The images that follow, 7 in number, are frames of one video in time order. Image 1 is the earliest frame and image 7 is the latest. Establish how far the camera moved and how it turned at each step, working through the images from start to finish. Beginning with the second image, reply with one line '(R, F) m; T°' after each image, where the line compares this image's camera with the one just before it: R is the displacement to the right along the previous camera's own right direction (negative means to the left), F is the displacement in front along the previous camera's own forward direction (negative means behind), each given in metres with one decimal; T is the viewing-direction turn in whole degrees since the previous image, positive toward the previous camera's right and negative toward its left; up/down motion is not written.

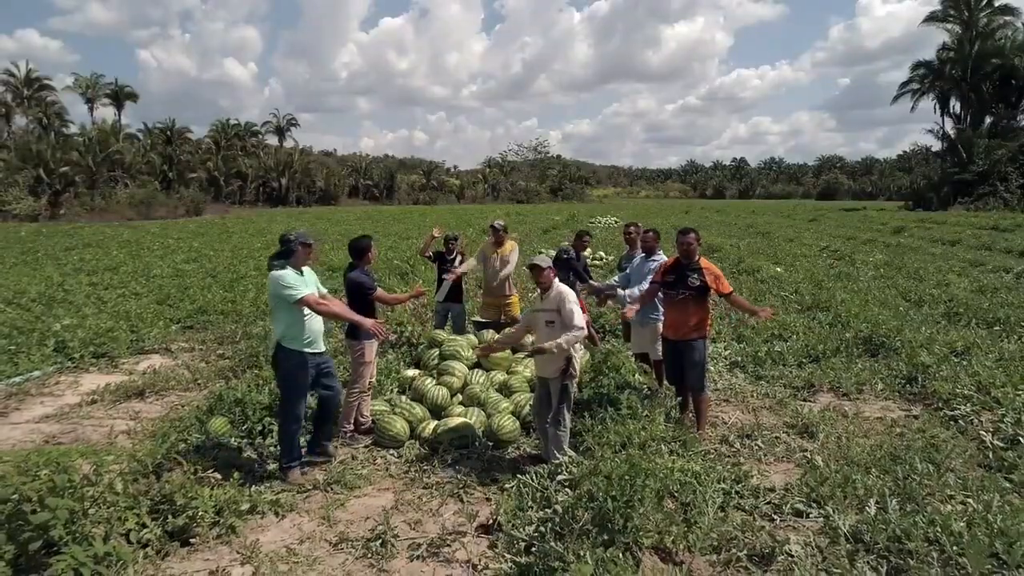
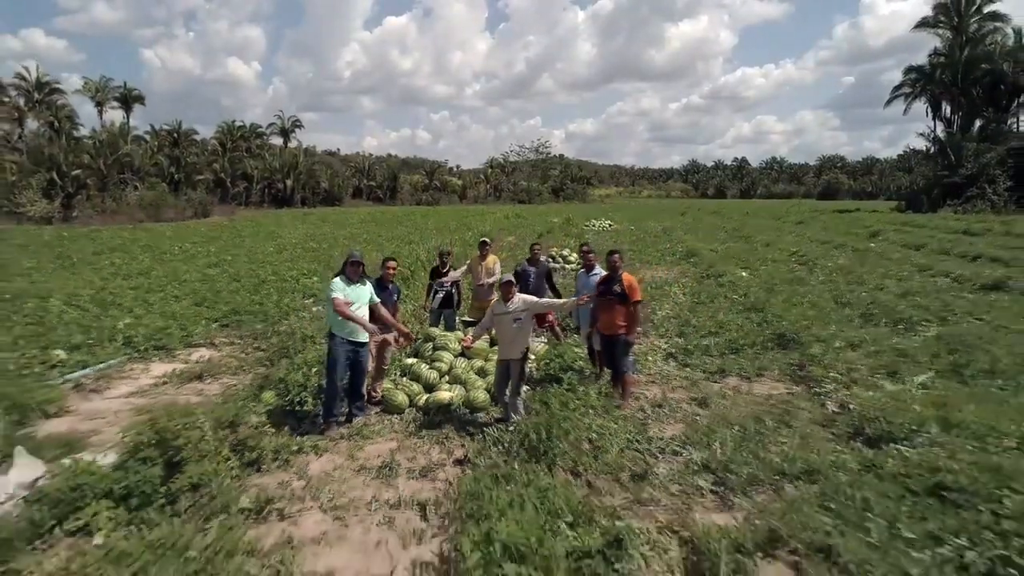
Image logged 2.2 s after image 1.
(+0.2, -1.6) m; 0°
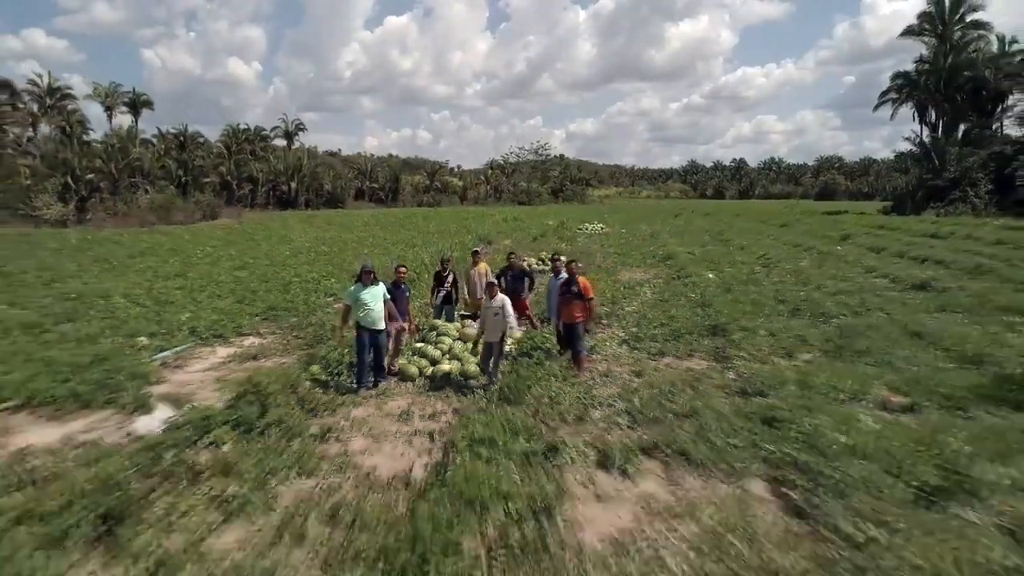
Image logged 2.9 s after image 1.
(+0.2, -2.1) m; 0°
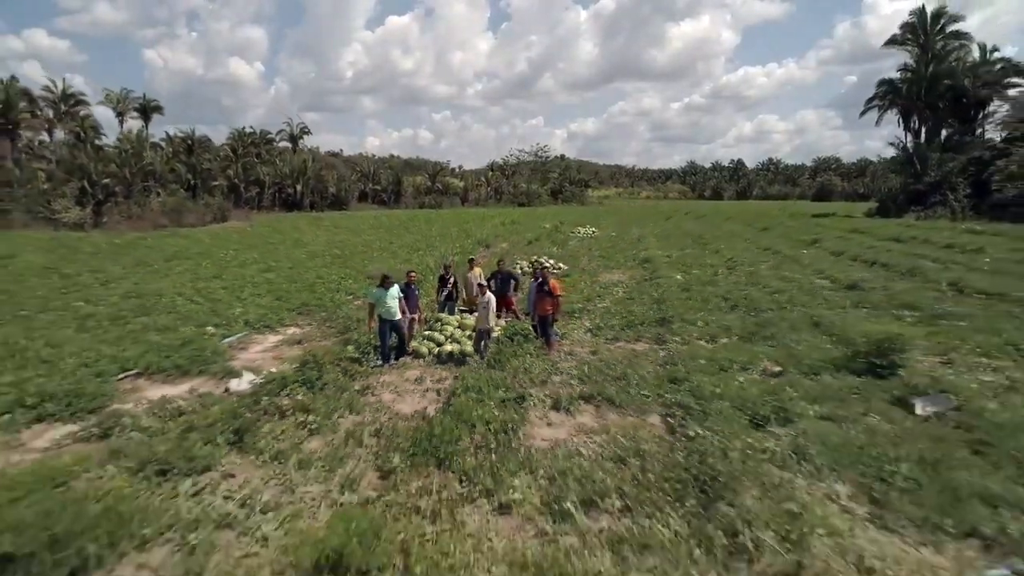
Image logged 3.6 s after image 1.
(+0.2, -2.7) m; 0°
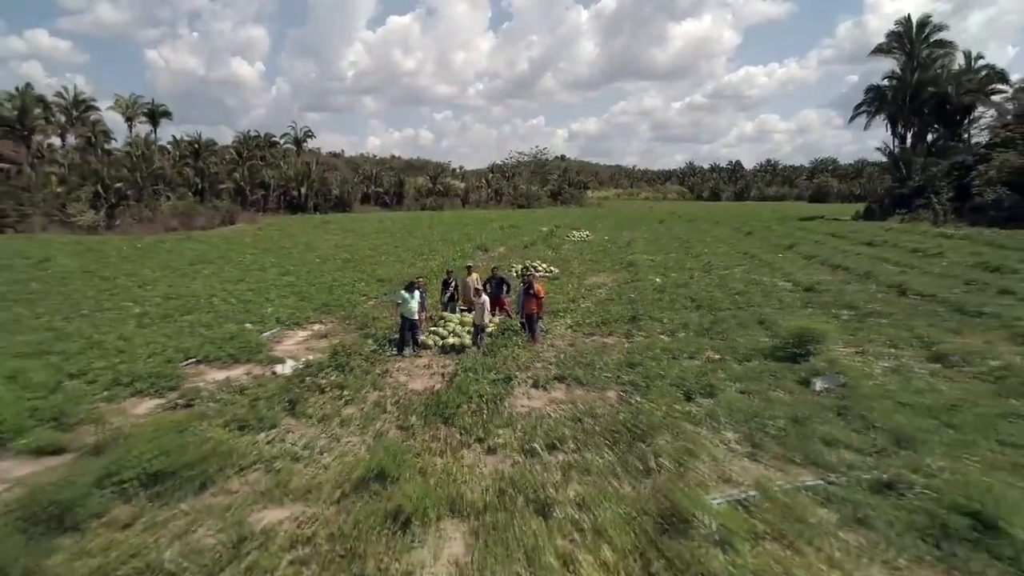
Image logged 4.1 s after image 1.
(+0.2, -2.3) m; 0°
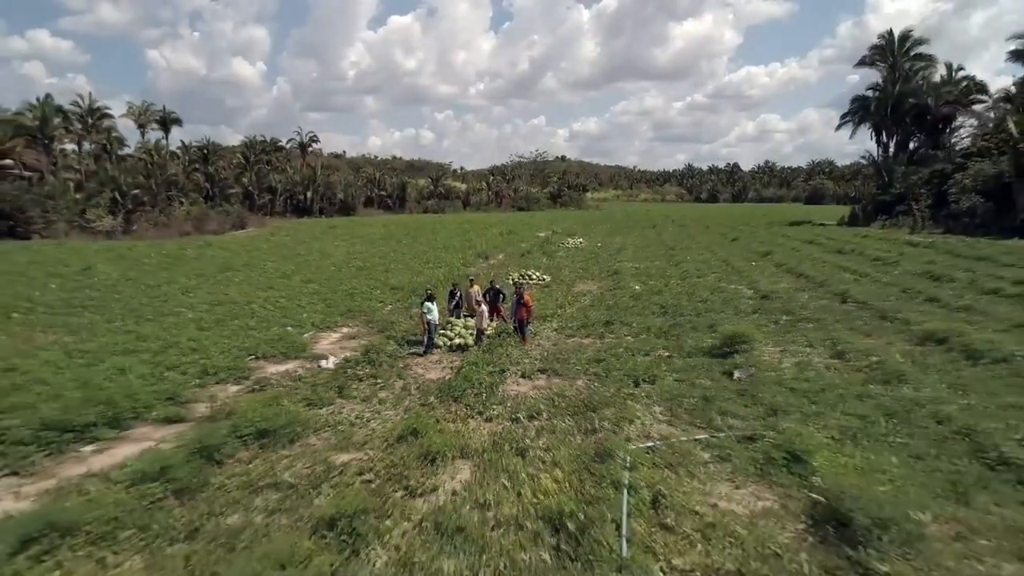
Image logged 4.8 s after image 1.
(+0.1, -3.3) m; 0°
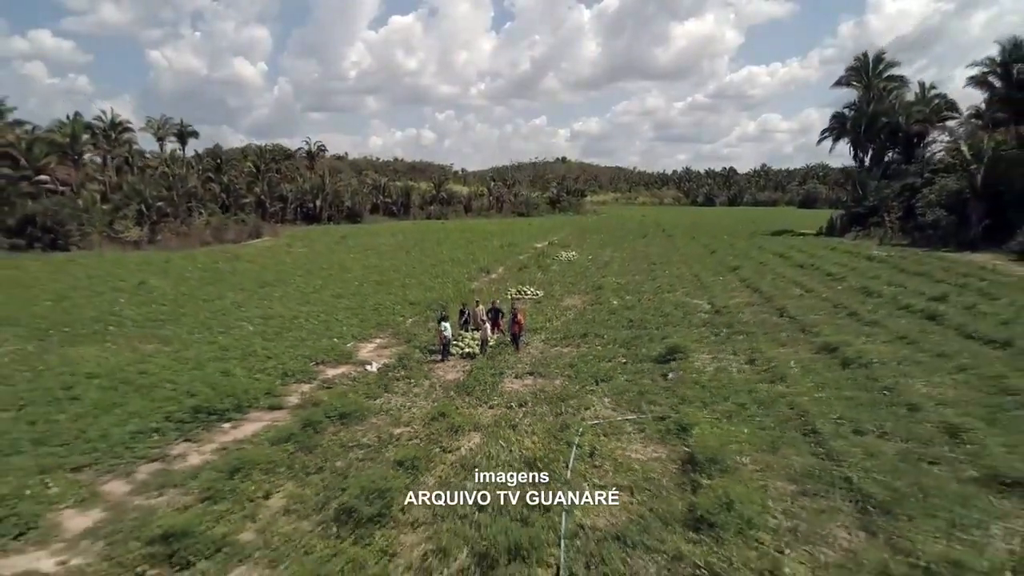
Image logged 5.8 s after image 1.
(+0.1, -5.1) m; 0°
